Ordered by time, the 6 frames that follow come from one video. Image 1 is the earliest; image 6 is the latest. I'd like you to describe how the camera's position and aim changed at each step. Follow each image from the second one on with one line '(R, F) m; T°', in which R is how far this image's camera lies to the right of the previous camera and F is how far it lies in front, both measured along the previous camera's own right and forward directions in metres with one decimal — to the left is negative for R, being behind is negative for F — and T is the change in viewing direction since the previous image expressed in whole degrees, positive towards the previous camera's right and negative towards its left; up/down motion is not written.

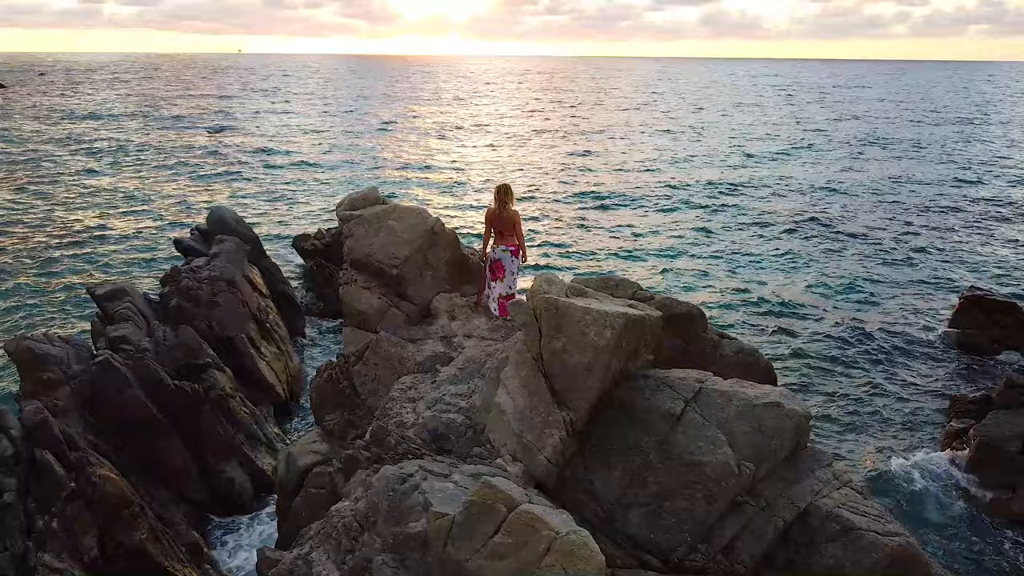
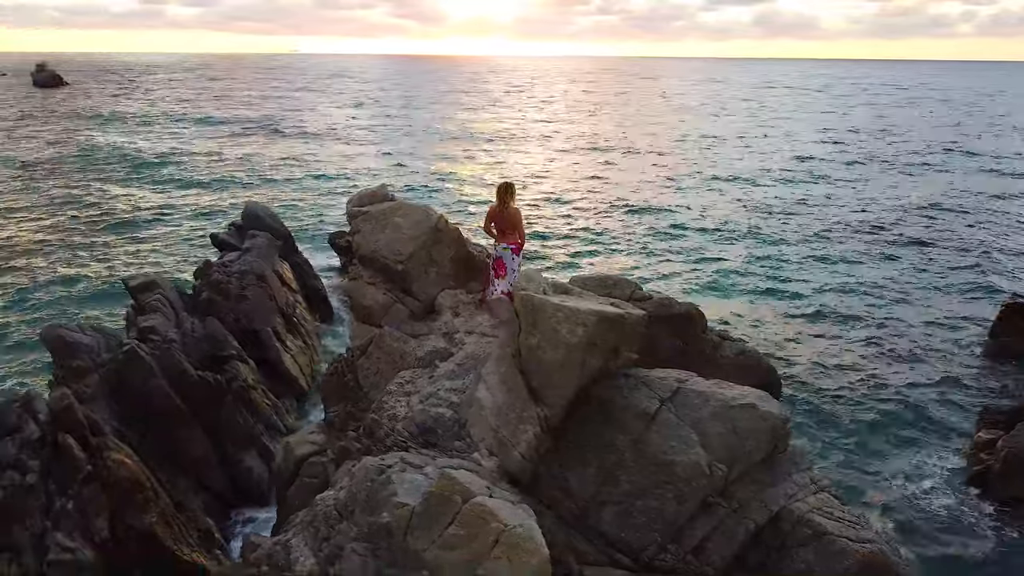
(+0.5, 0.0) m; -3°
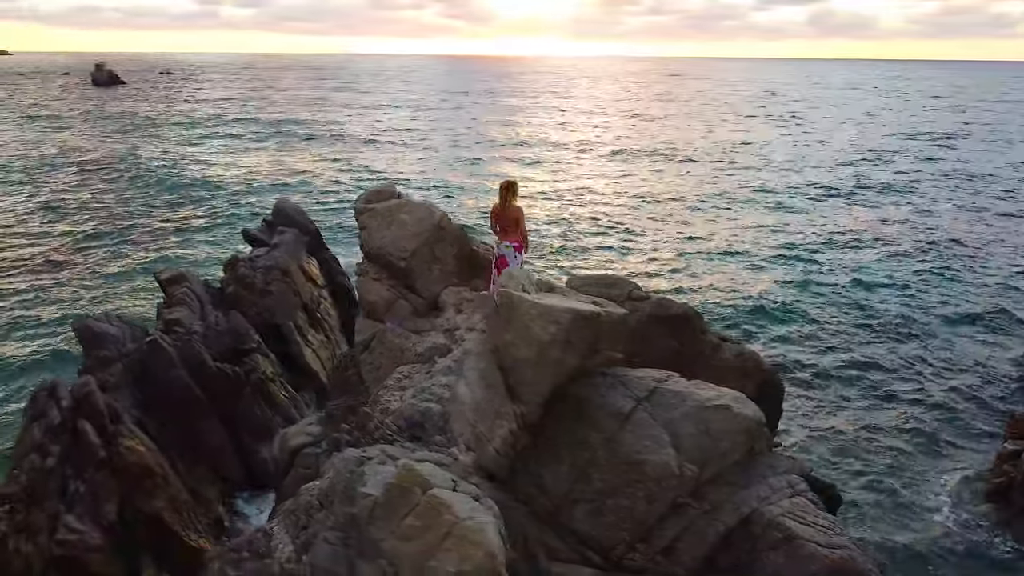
(+0.5, 0.0) m; -3°
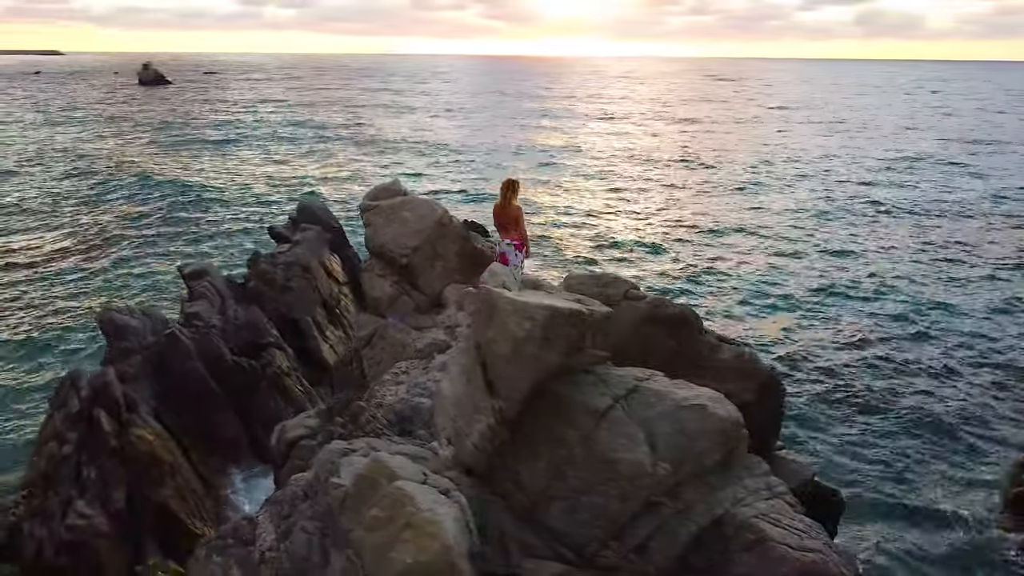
(+0.4, 0.0) m; -3°
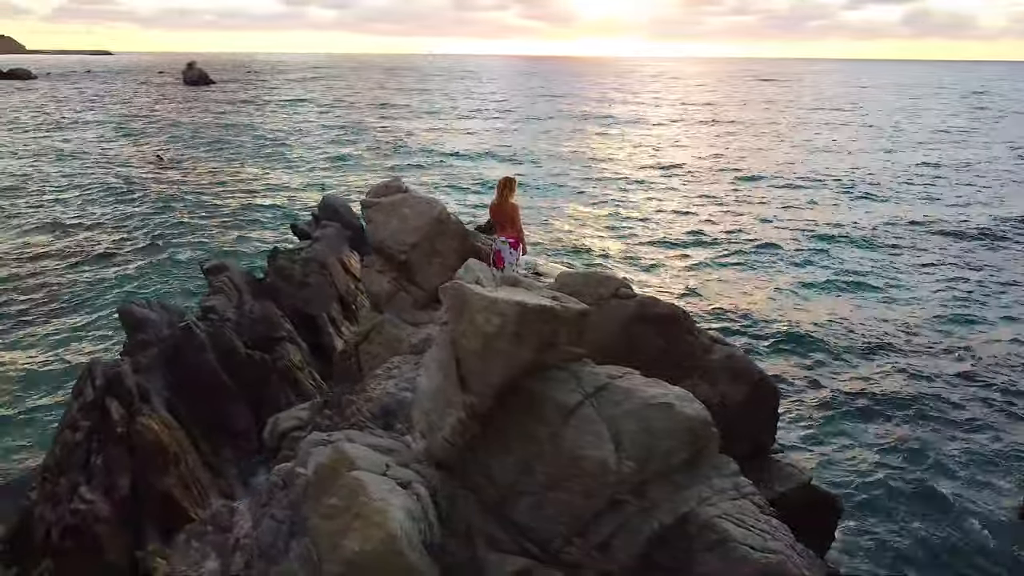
(+0.5, 0.0) m; -2°
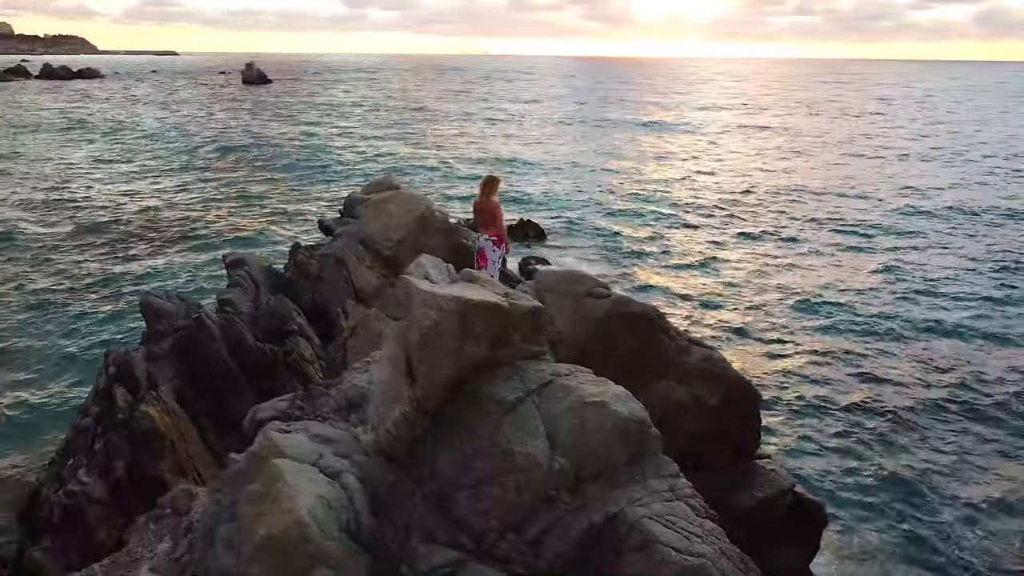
(+0.8, 0.0) m; -3°
